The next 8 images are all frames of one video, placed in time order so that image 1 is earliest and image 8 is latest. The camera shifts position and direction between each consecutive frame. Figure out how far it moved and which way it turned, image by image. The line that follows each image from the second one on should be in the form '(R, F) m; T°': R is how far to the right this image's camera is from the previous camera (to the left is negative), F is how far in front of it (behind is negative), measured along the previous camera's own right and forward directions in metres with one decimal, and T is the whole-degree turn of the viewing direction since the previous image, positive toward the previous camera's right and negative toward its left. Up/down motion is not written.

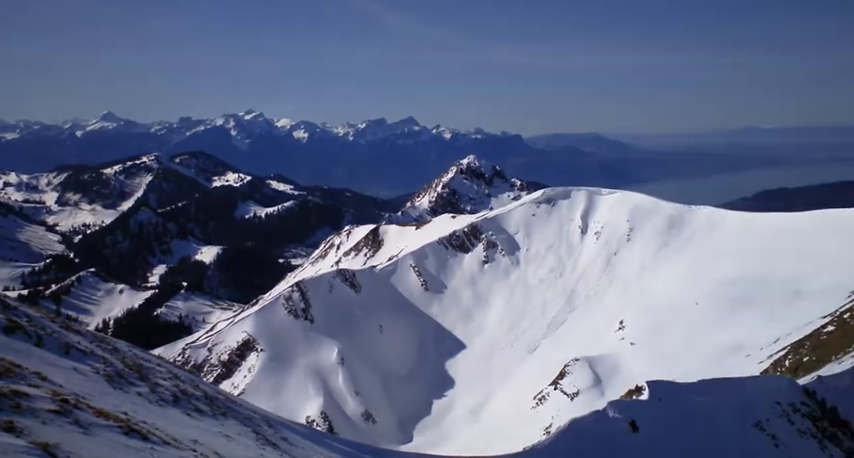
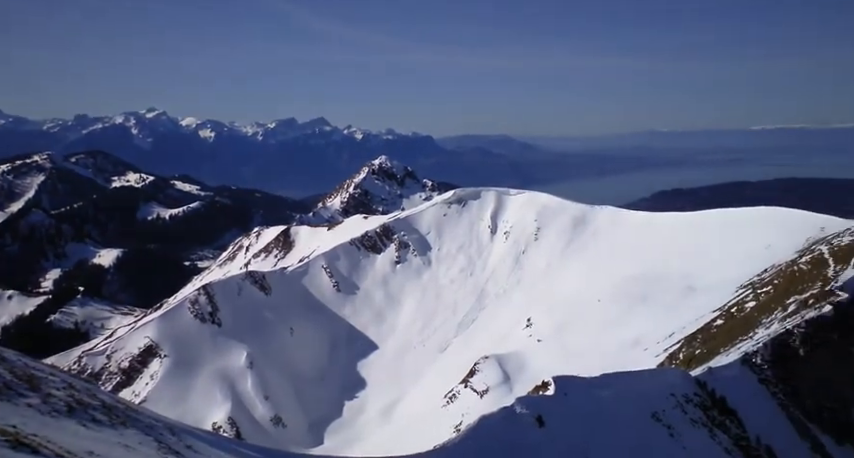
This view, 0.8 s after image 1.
(+0.5, -0.1) m; +6°
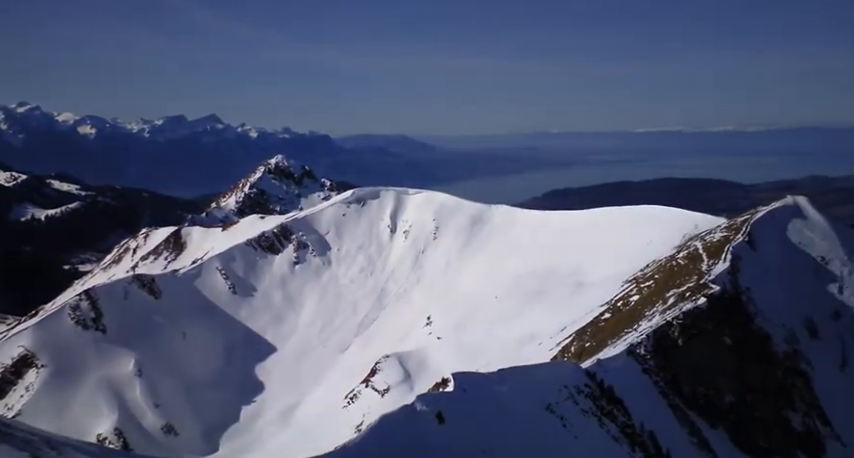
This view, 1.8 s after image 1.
(+0.4, +0.1) m; +7°
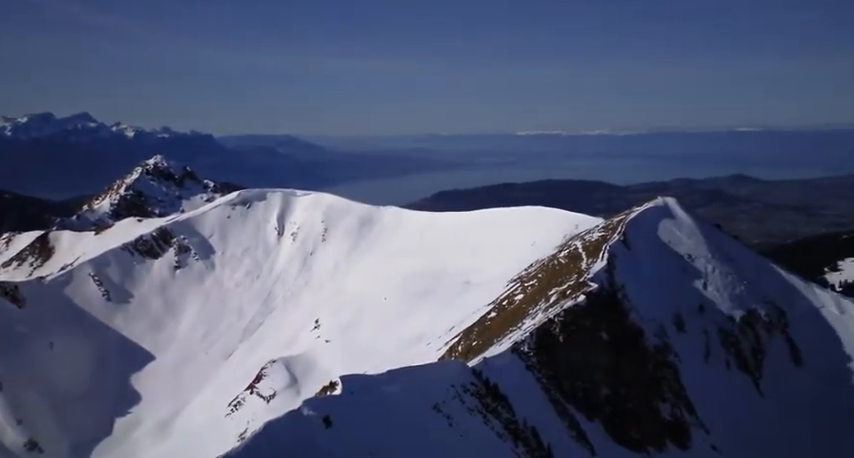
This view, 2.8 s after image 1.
(0.0, +0.1) m; +8°
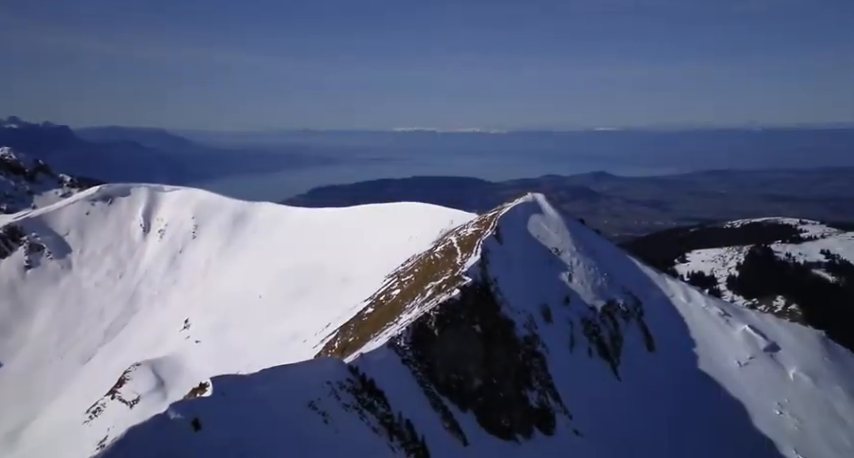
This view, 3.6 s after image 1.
(-0.8, -0.1) m; +10°
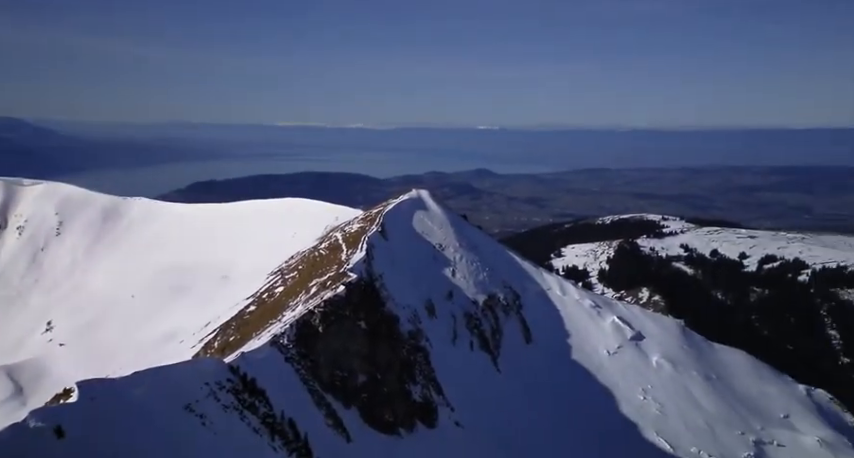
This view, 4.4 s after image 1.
(-0.4, +0.2) m; +9°
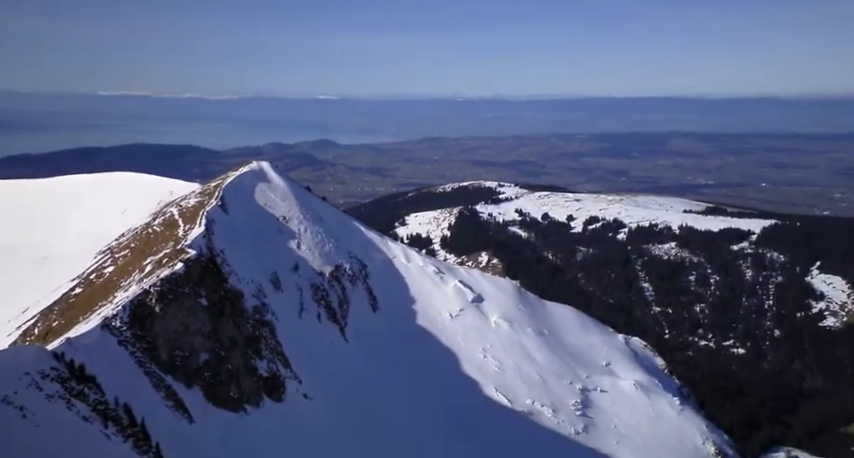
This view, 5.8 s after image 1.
(+0.5, -0.8) m; +11°
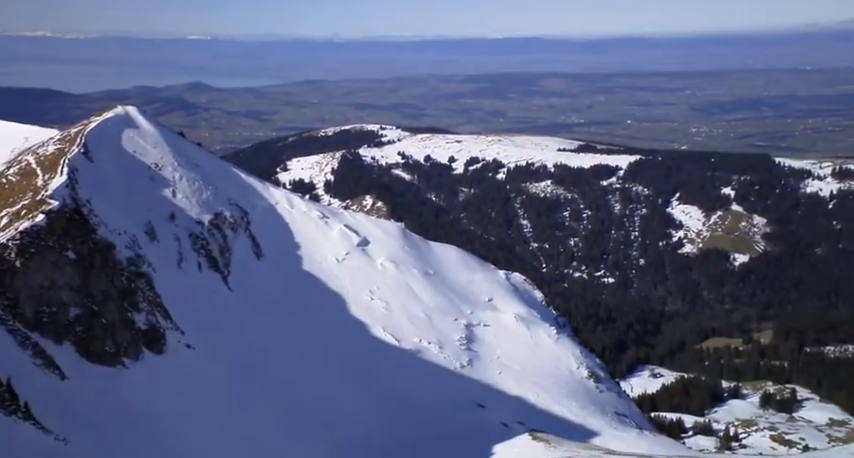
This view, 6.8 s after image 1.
(+0.4, -0.2) m; +8°
